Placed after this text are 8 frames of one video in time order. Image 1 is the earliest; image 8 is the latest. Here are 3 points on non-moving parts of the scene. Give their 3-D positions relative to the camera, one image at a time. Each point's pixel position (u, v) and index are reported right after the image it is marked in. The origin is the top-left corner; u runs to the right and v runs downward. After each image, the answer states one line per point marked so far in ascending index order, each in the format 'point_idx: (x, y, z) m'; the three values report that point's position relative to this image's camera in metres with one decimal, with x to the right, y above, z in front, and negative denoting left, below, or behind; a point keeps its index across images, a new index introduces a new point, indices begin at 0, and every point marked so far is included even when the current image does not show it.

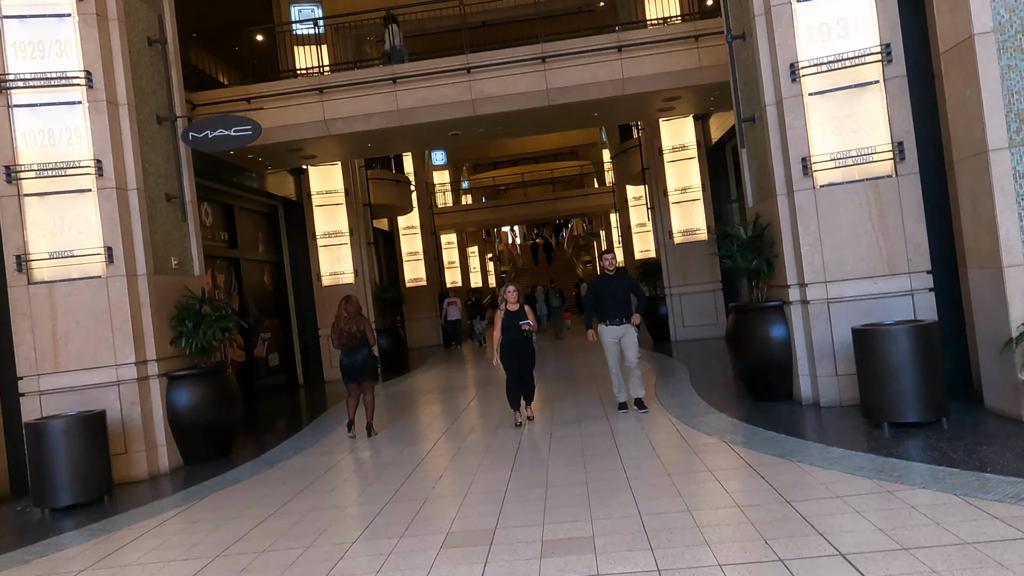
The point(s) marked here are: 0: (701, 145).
0: (+3.4, +2.6, +13.8) m
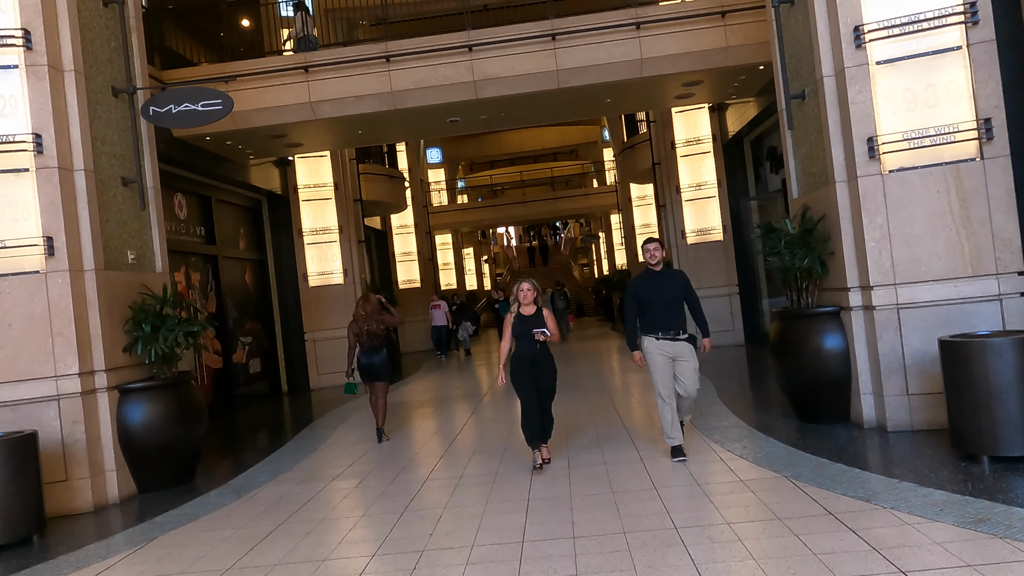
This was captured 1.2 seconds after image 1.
0: (+3.4, +2.5, +12.9) m
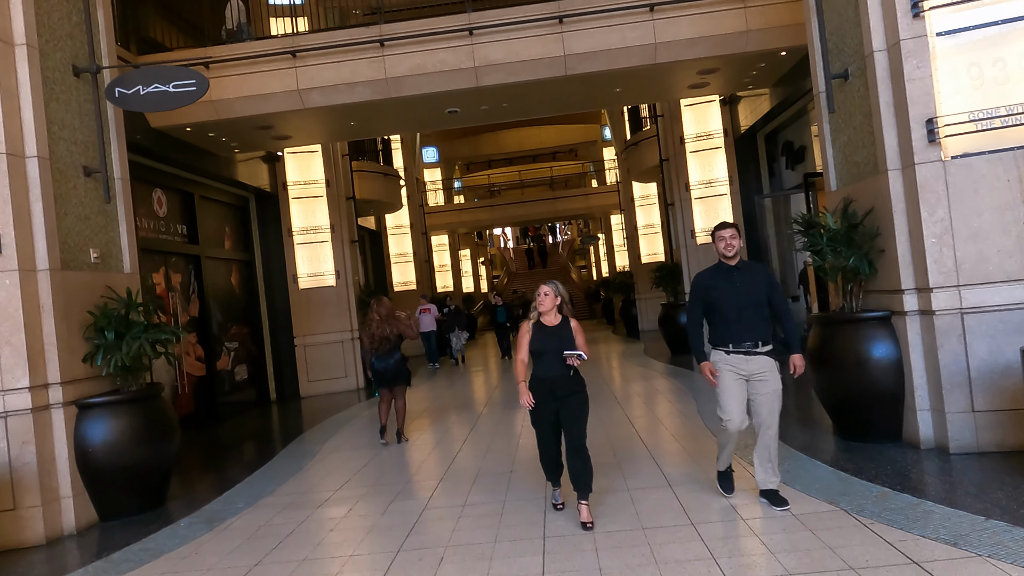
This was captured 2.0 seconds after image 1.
0: (+3.4, +2.5, +12.3) m
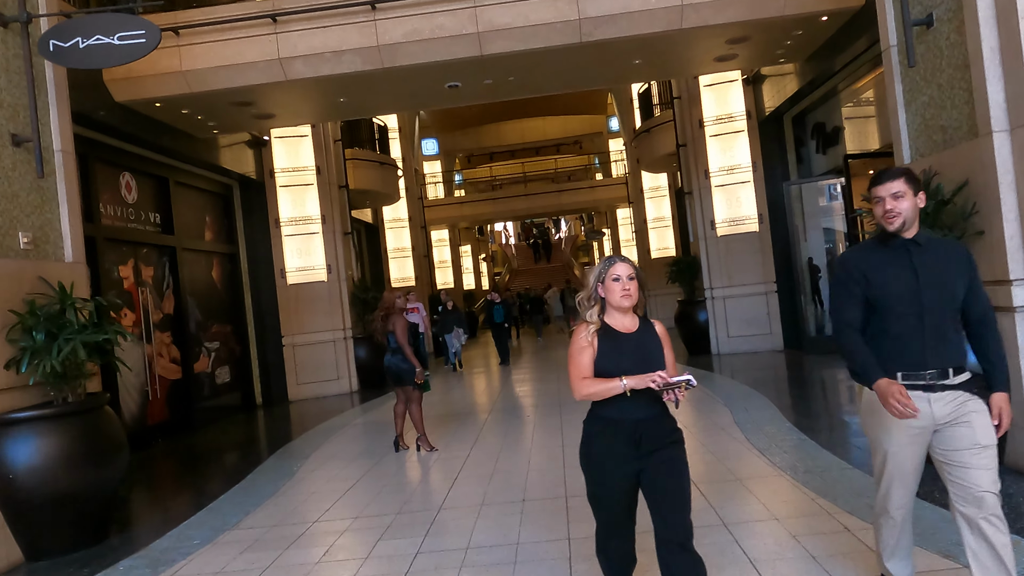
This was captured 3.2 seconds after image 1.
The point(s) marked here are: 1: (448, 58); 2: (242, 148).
0: (+3.5, +2.5, +11.3) m
1: (-0.6, +2.2, +7.5) m
2: (-3.9, +2.0, +11.2) m
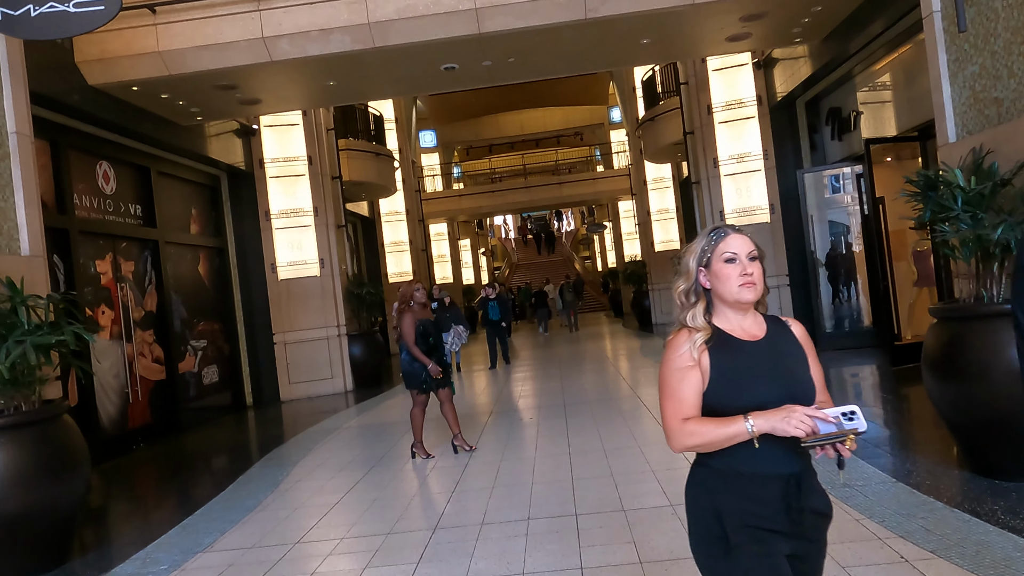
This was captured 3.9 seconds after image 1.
0: (+3.5, +2.6, +10.8) m
1: (-0.6, +2.3, +7.0) m
2: (-3.9, +2.1, +10.7) m
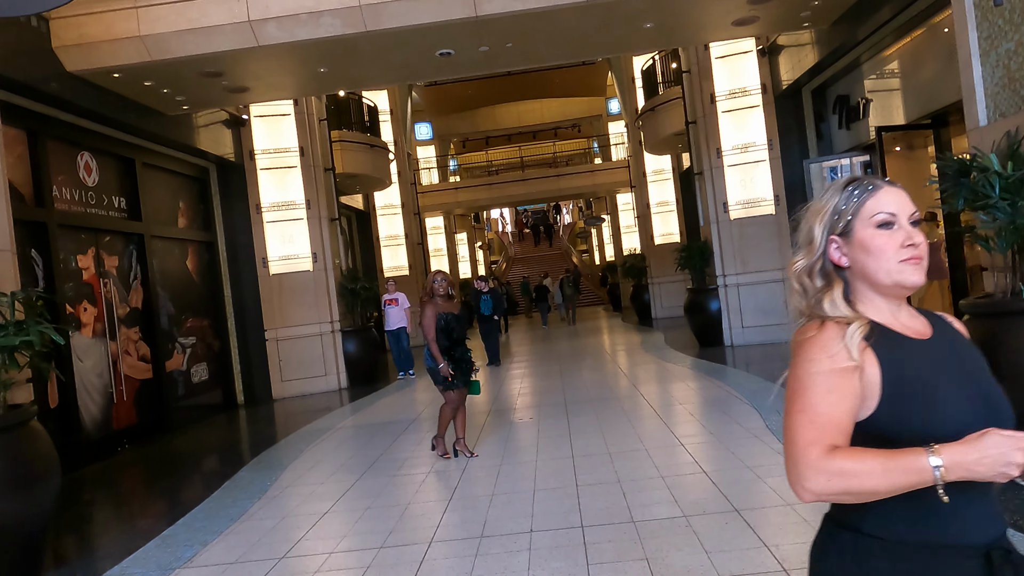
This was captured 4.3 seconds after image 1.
0: (+3.5, +2.7, +10.5) m
1: (-0.6, +2.3, +6.7) m
2: (-3.9, +2.2, +10.4) m
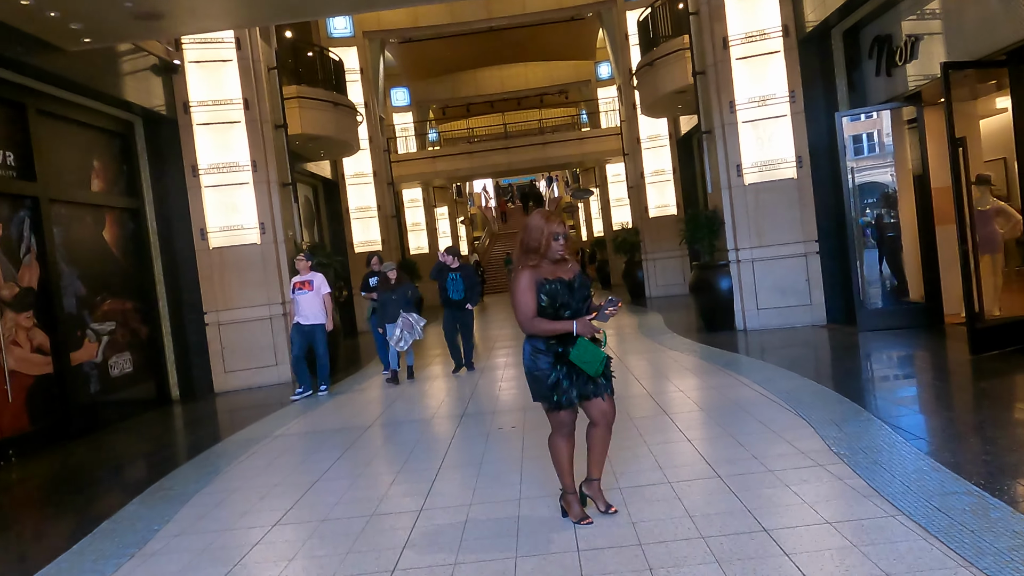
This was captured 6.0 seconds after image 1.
0: (+3.3, +3.0, +9.1) m
1: (-0.8, +2.5, +5.1) m
2: (-4.2, +2.4, +8.8) m
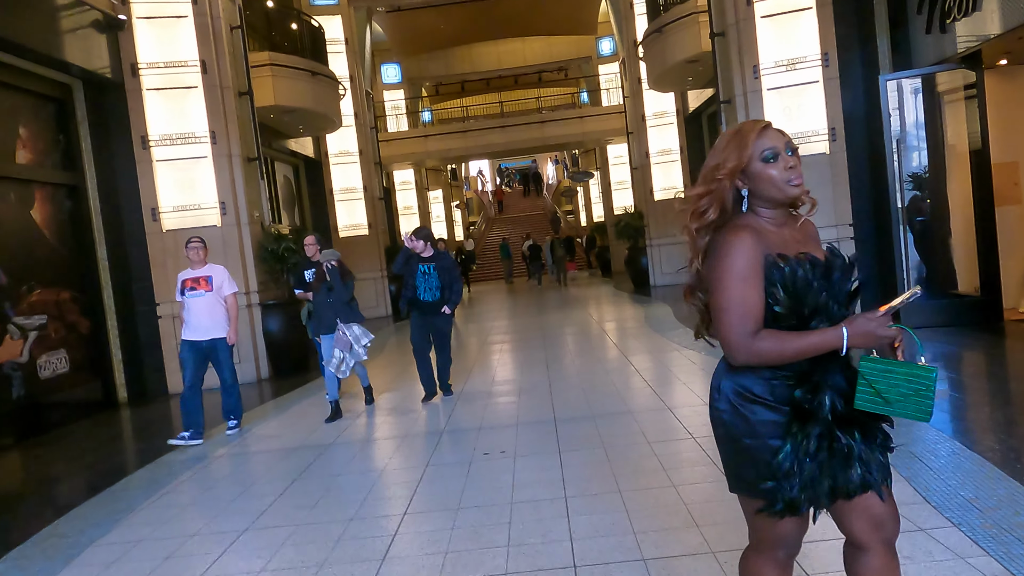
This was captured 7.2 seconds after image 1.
0: (+3.2, +3.1, +7.9) m
1: (-0.8, +2.6, +4.0) m
2: (-4.2, +2.6, +7.6) m
